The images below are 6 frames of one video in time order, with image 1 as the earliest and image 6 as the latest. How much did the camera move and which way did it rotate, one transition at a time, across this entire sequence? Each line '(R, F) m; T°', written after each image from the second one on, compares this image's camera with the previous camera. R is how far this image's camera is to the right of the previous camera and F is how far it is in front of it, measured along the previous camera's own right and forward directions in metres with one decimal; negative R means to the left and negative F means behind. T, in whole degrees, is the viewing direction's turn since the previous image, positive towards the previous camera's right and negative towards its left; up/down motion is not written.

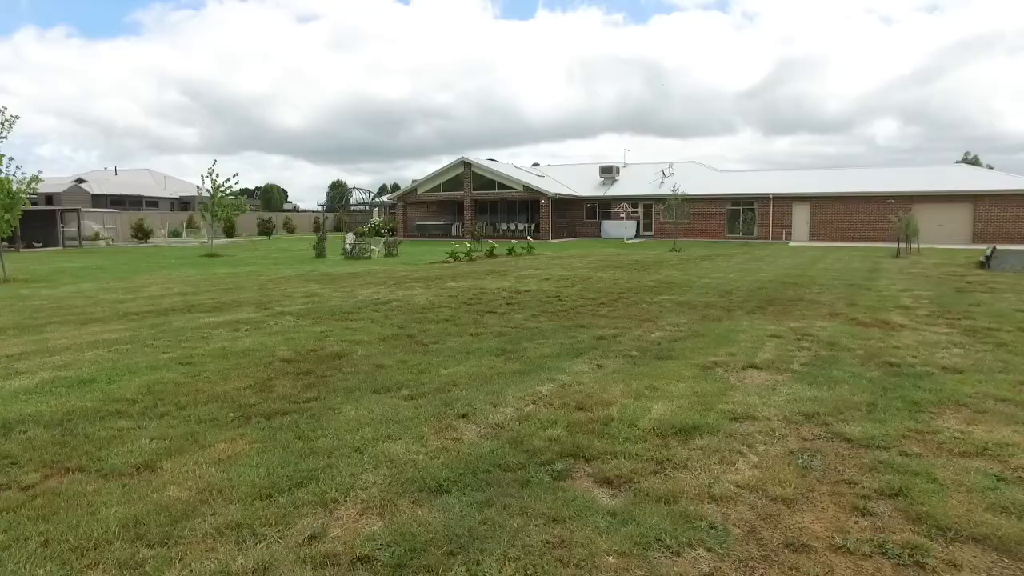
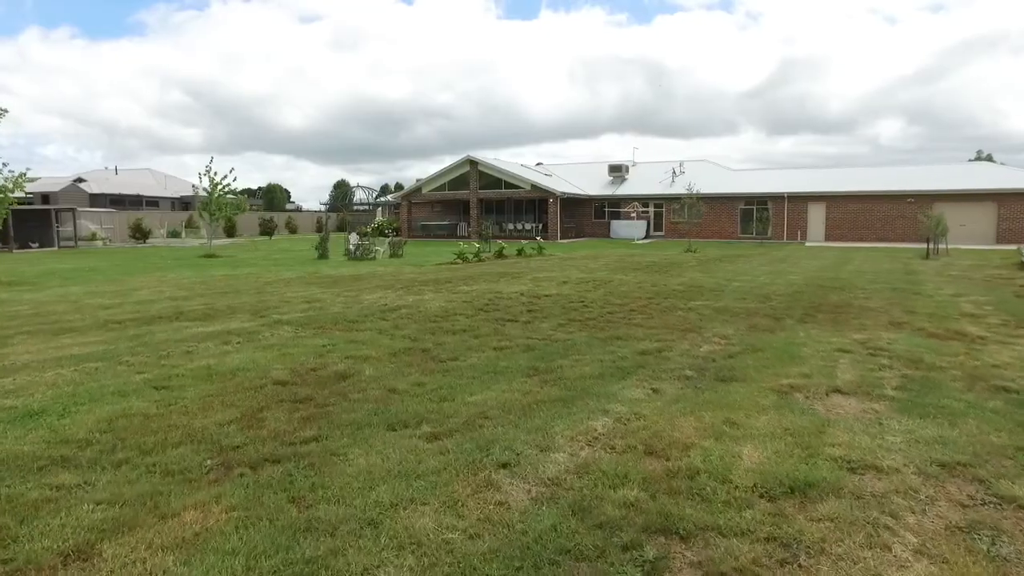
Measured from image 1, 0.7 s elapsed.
(-0.2, +1.0) m; 0°
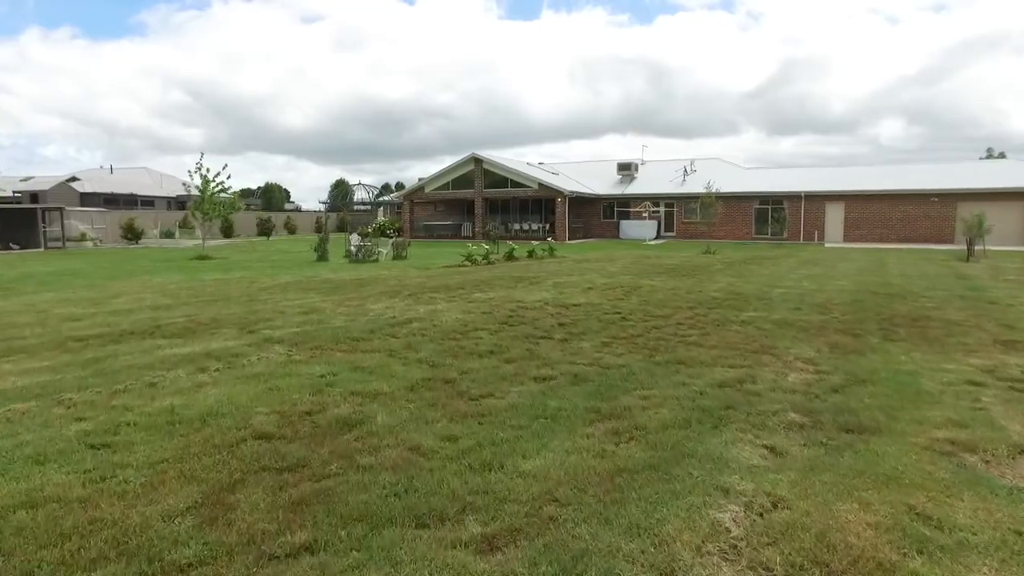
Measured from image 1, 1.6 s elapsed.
(-0.3, +1.4) m; 0°
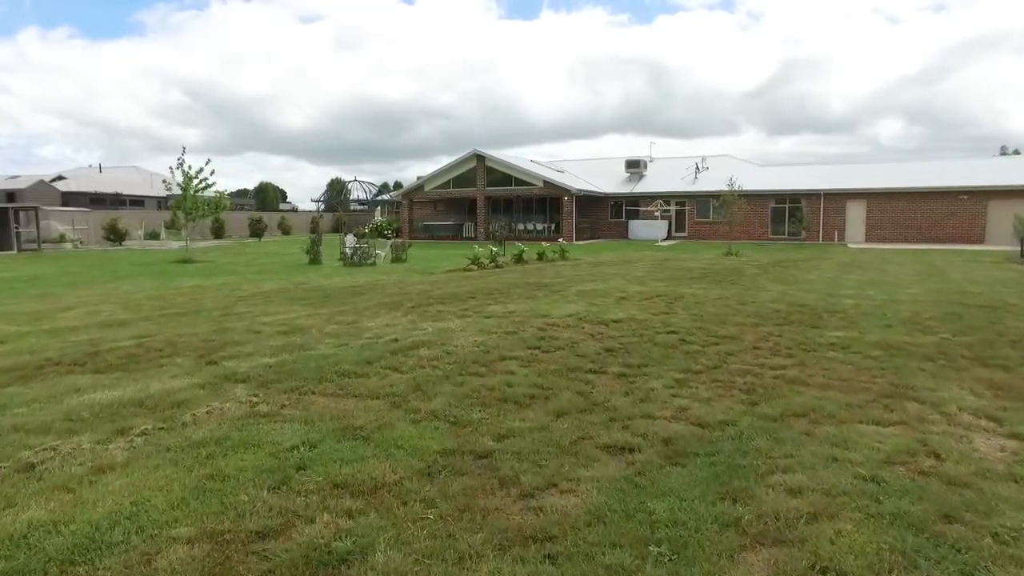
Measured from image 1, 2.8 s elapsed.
(-0.3, +1.8) m; 0°
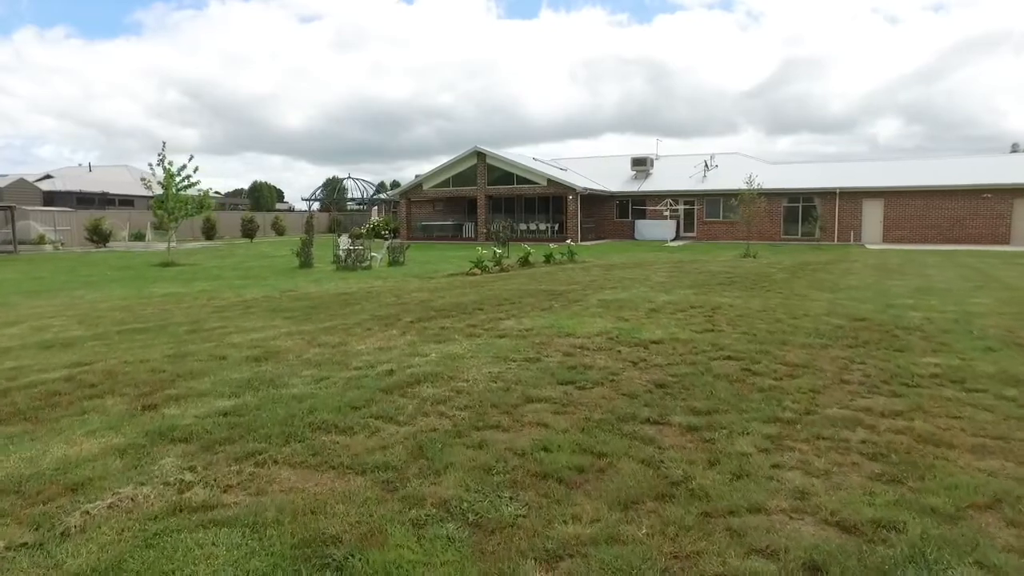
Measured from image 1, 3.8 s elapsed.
(-0.2, +1.5) m; 0°
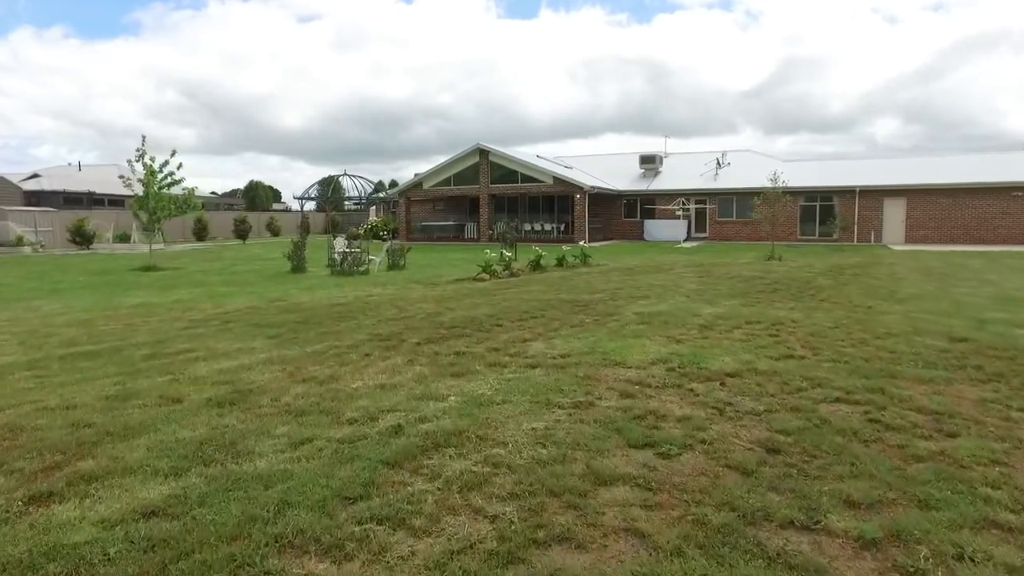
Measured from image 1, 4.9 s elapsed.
(-0.3, +1.6) m; 0°
